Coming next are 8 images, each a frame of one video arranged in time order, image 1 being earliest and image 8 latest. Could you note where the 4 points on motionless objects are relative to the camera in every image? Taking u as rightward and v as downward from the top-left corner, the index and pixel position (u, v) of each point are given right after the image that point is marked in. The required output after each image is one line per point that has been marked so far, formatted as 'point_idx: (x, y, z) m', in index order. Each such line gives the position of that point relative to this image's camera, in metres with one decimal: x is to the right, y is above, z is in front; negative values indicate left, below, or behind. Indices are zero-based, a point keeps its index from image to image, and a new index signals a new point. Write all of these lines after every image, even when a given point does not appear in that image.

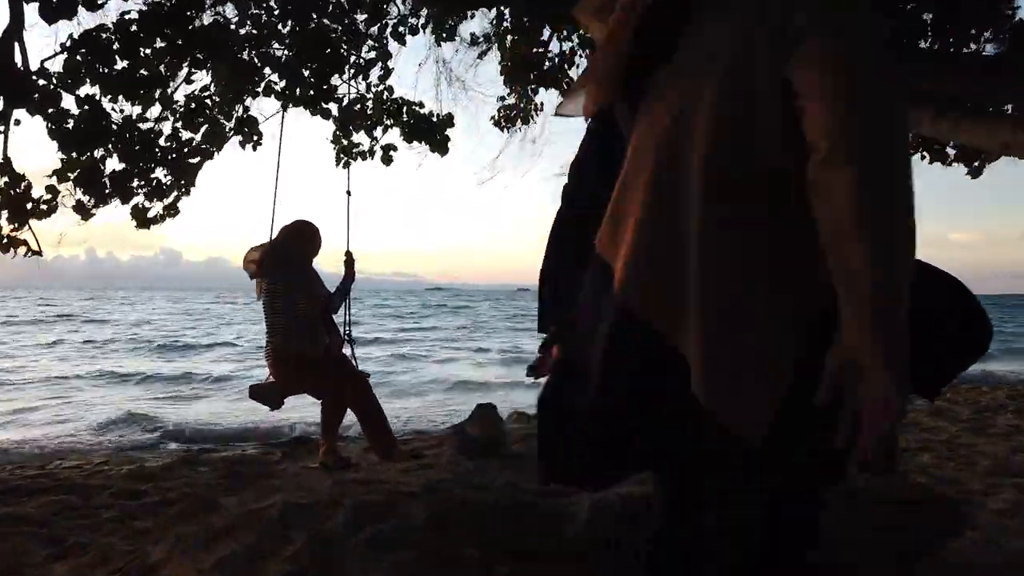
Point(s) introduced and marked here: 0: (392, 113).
0: (-1.1, +1.6, +7.2) m
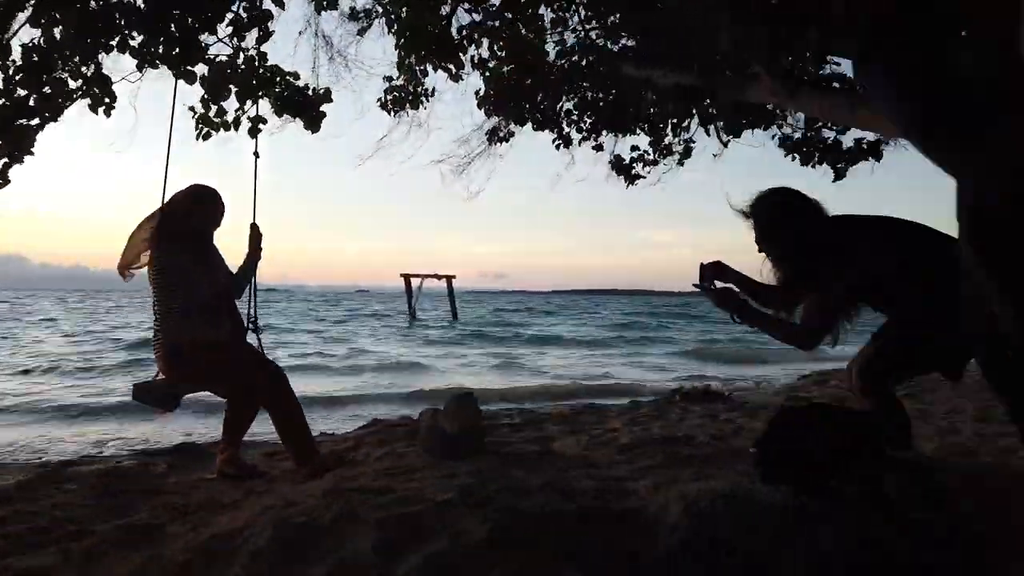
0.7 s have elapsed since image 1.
0: (-2.0, +1.7, +6.5) m
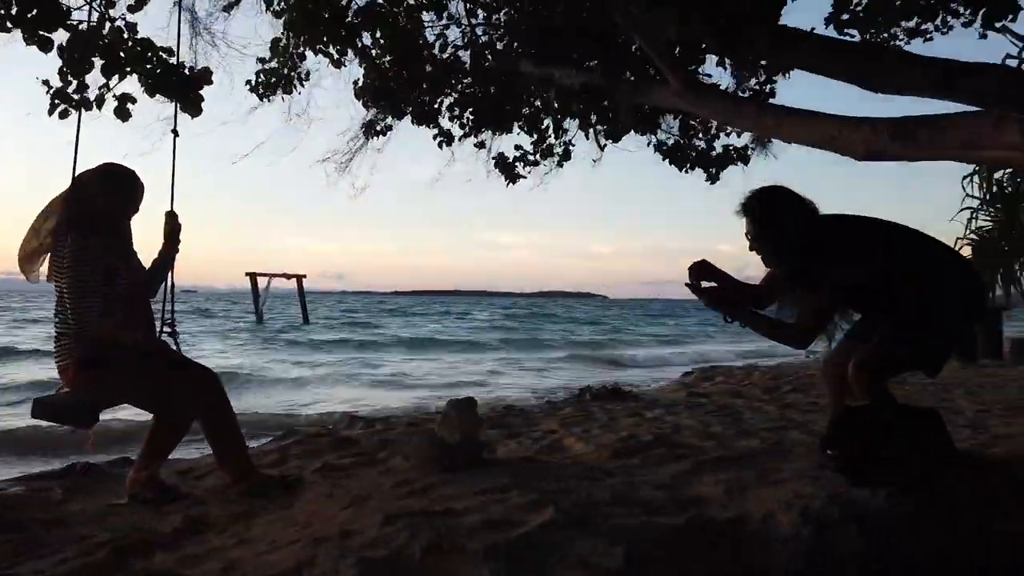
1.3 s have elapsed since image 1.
0: (-2.8, +1.7, +5.8) m
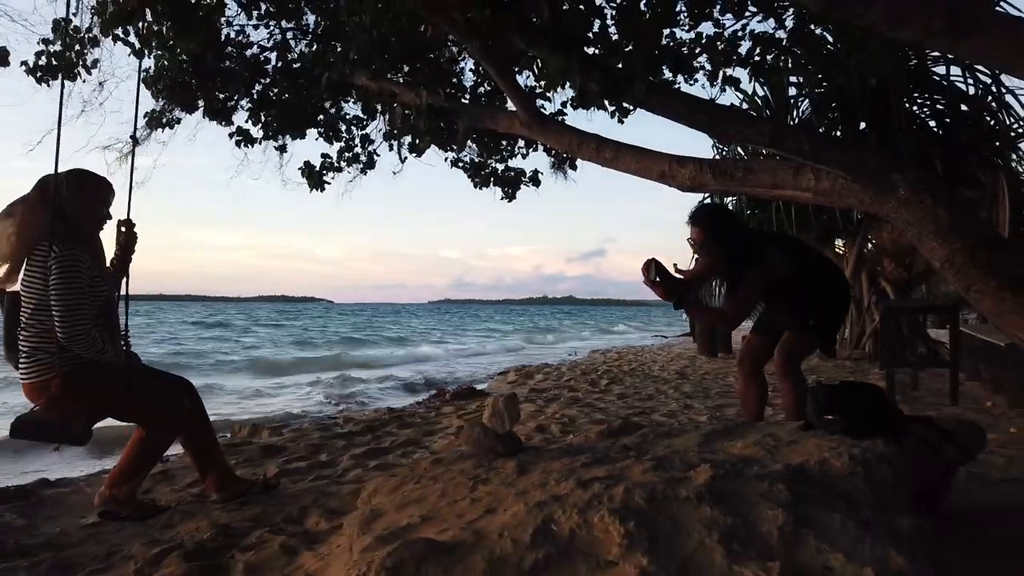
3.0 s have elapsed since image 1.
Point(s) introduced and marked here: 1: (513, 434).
0: (-3.7, +1.7, +5.1) m
1: (0.0, -0.5, +2.6) m
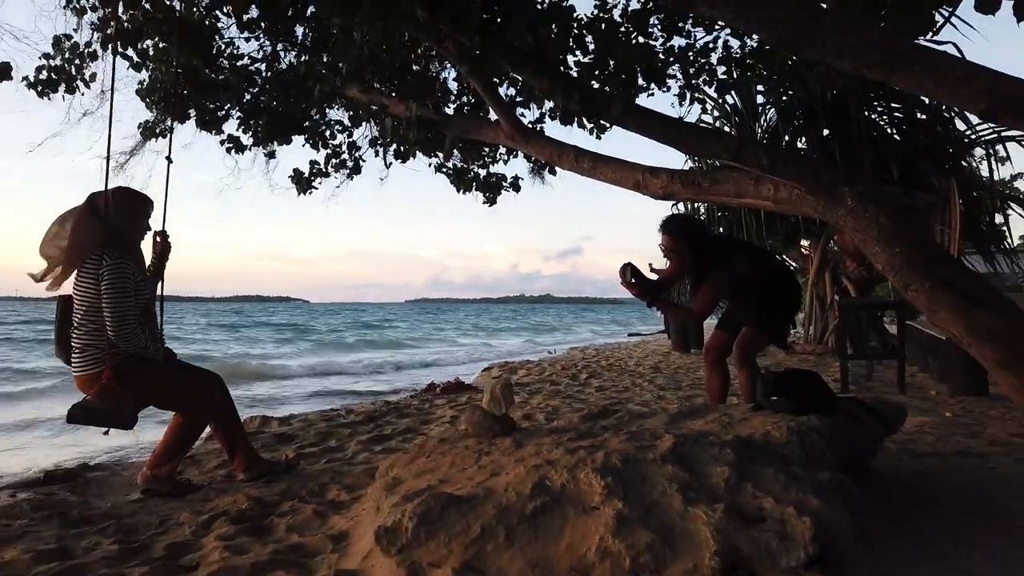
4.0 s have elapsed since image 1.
0: (-3.8, +1.6, +5.4) m
1: (0.0, -0.5, +3.0) m
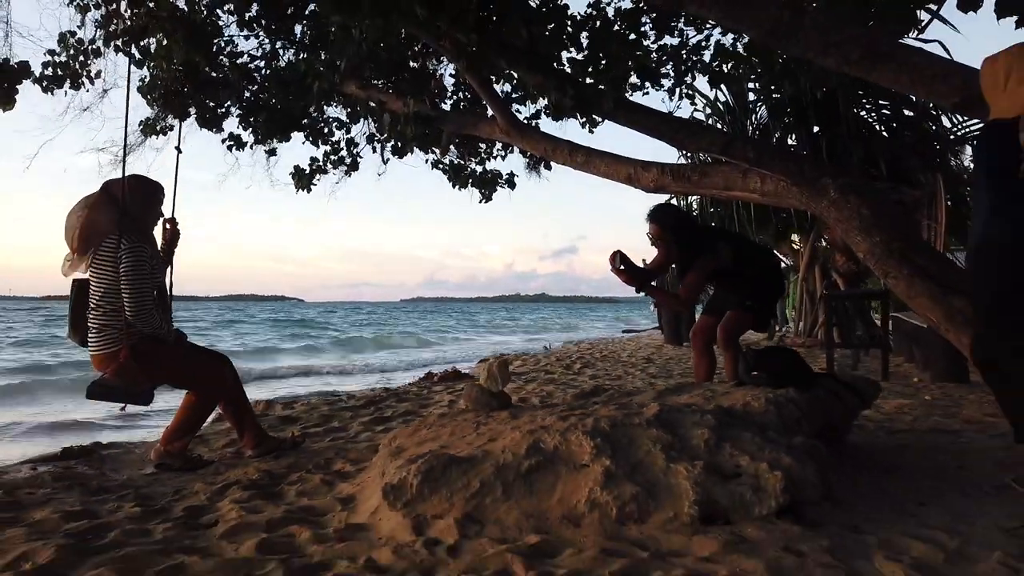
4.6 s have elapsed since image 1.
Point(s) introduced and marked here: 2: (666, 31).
0: (-3.9, +1.7, +5.5) m
1: (0.0, -0.4, +3.2) m
2: (+1.1, +1.9, +5.9) m
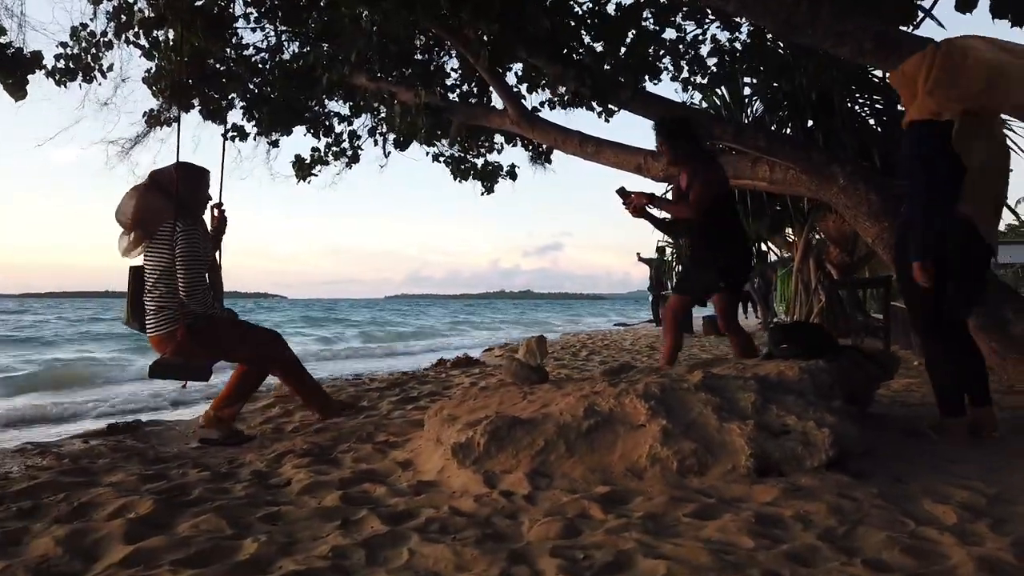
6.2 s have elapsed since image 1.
0: (-3.8, +1.8, +5.6) m
1: (+0.1, -0.3, +3.3) m
2: (+1.2, +2.0, +6.0) m
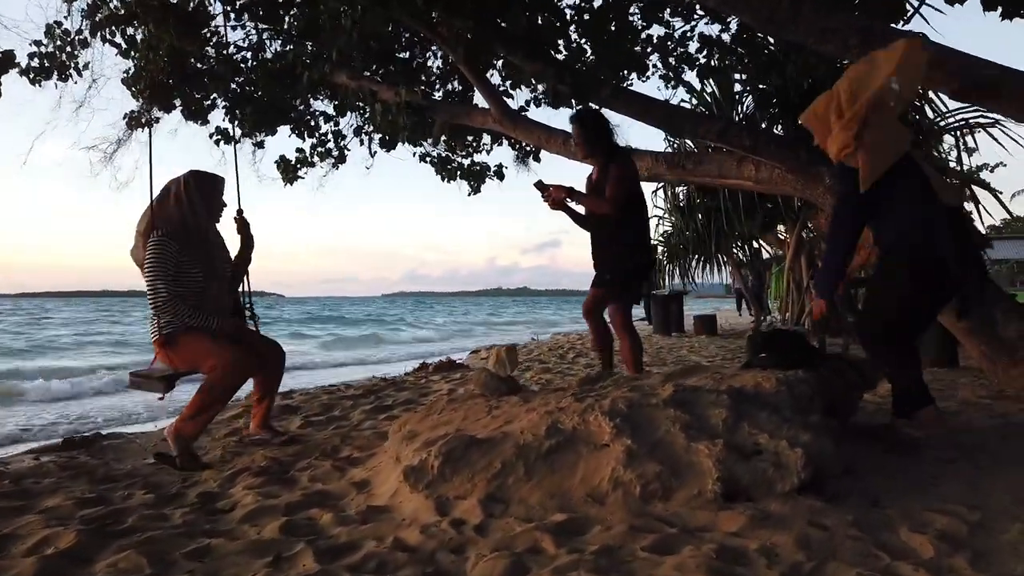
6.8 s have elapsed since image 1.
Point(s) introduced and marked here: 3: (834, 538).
0: (-3.9, +1.8, +5.4) m
1: (0.0, -0.4, +3.2) m
2: (+1.1, +2.0, +5.9) m
3: (+0.7, -0.6, +1.7) m
